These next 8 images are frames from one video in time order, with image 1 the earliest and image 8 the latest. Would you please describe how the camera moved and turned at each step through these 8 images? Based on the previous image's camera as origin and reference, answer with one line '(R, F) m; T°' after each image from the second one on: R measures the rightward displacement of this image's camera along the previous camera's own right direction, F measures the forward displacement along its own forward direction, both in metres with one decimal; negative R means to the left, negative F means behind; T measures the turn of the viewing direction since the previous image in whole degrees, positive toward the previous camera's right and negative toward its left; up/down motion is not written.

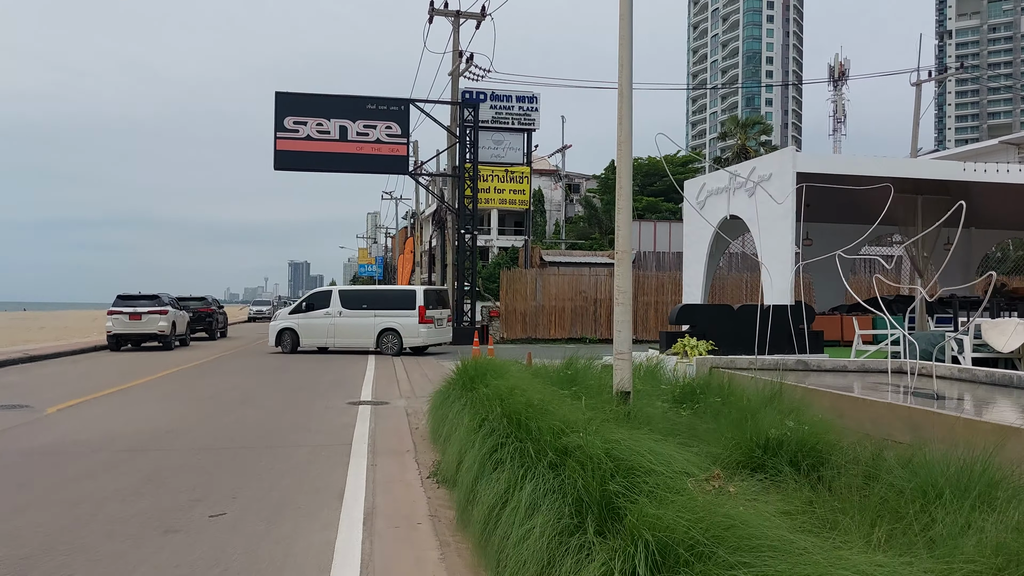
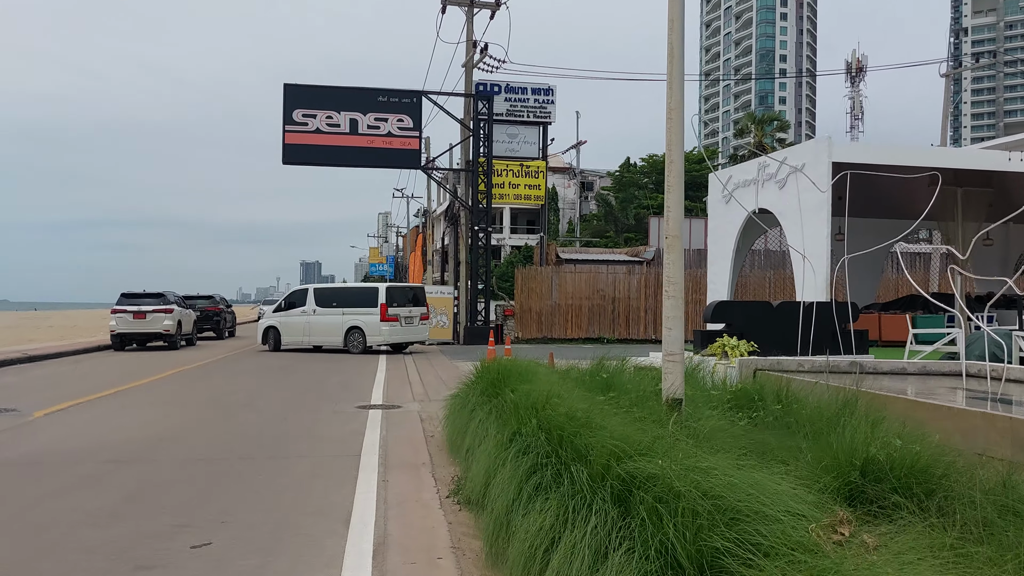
(-0.1, +0.8) m; -1°
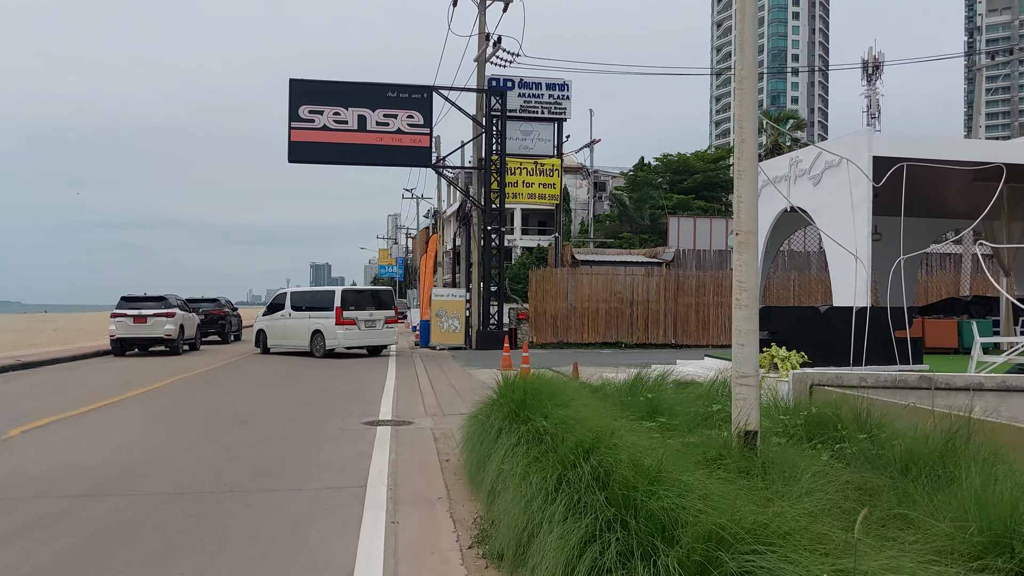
(-0.1, +0.9) m; -1°
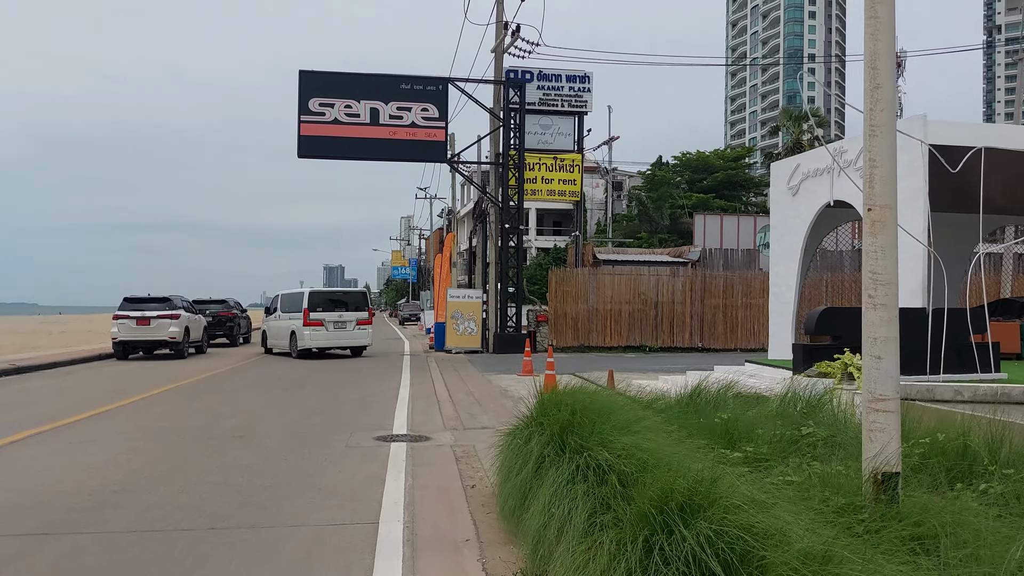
(-0.2, +1.0) m; -1°
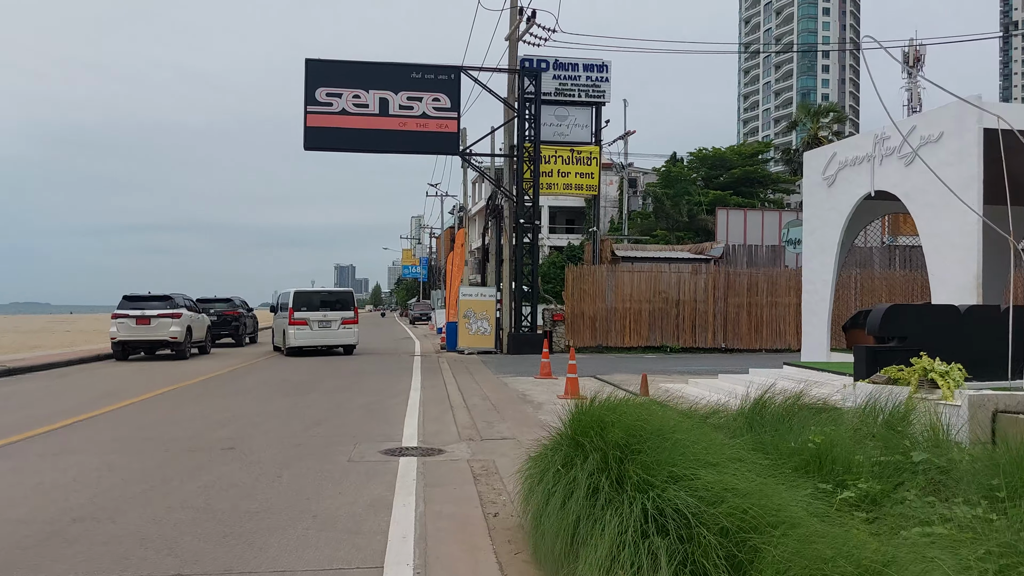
(-0.1, +0.9) m; -1°
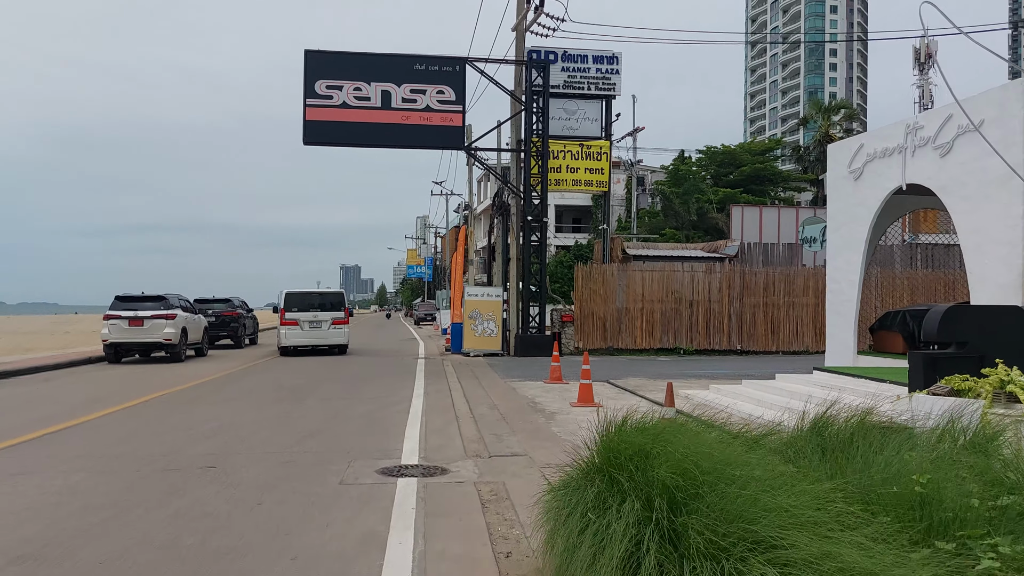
(-0.1, +0.8) m; 0°
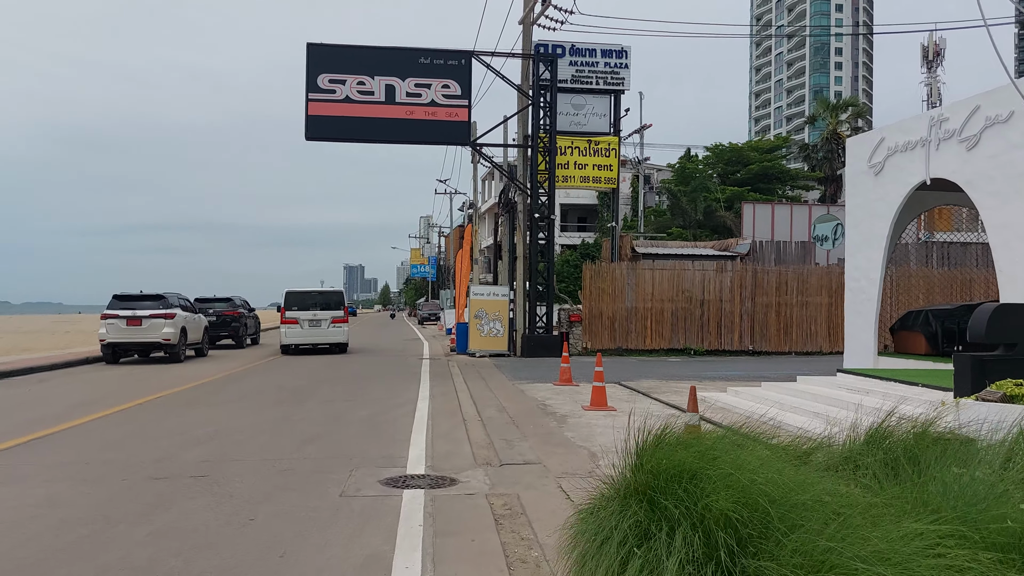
(-0.1, +0.5) m; 0°
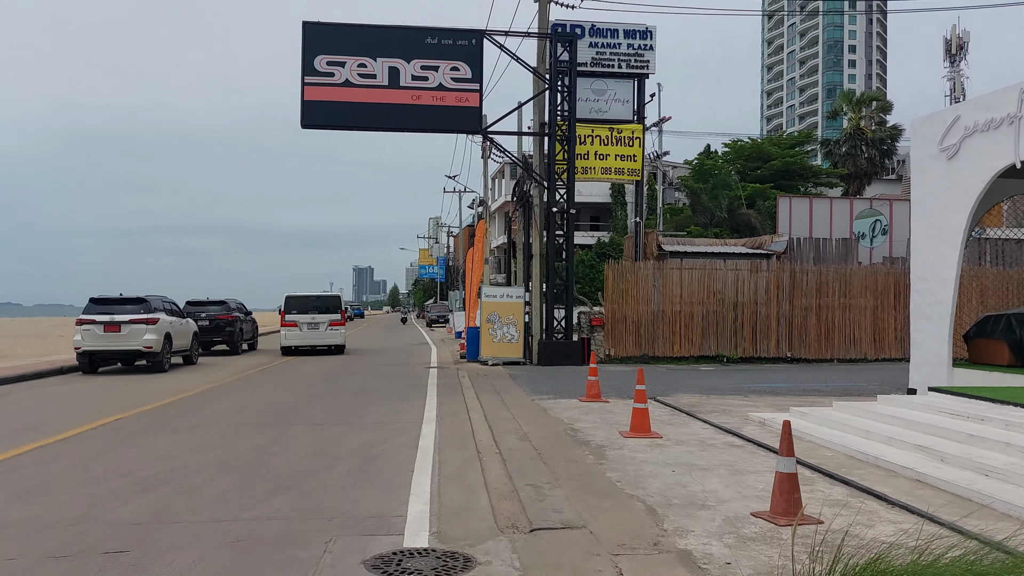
(-0.2, +1.7) m; -1°
